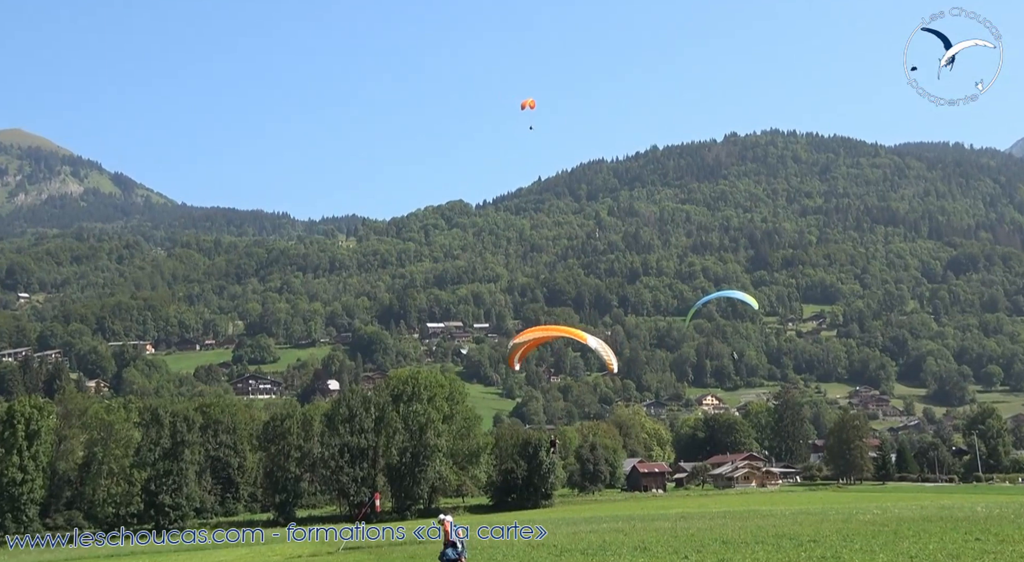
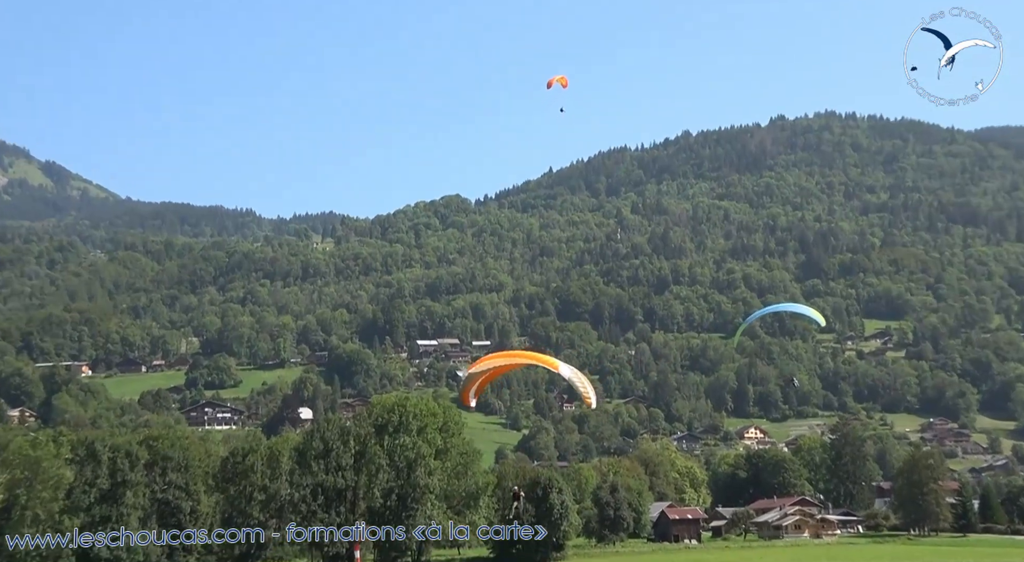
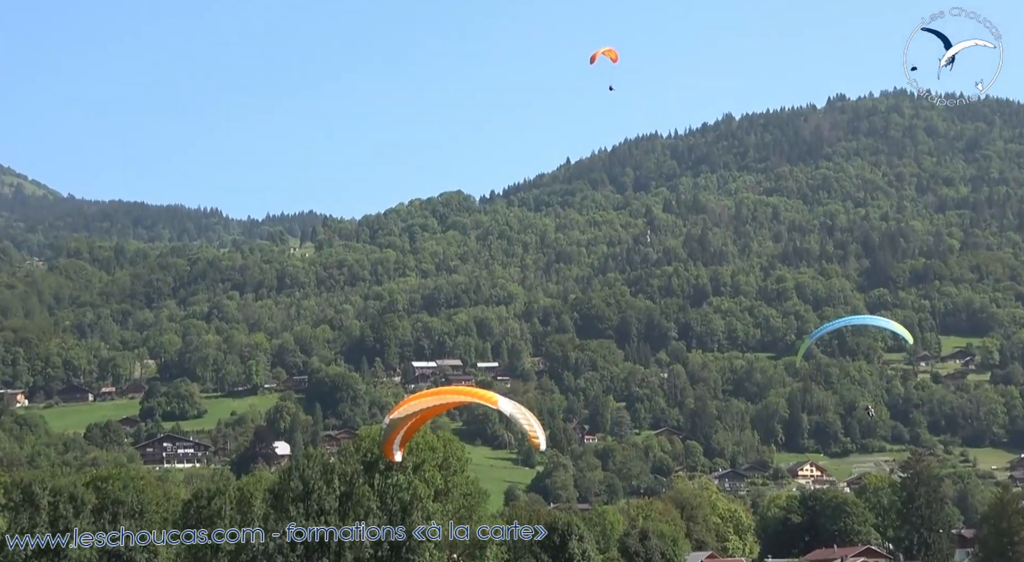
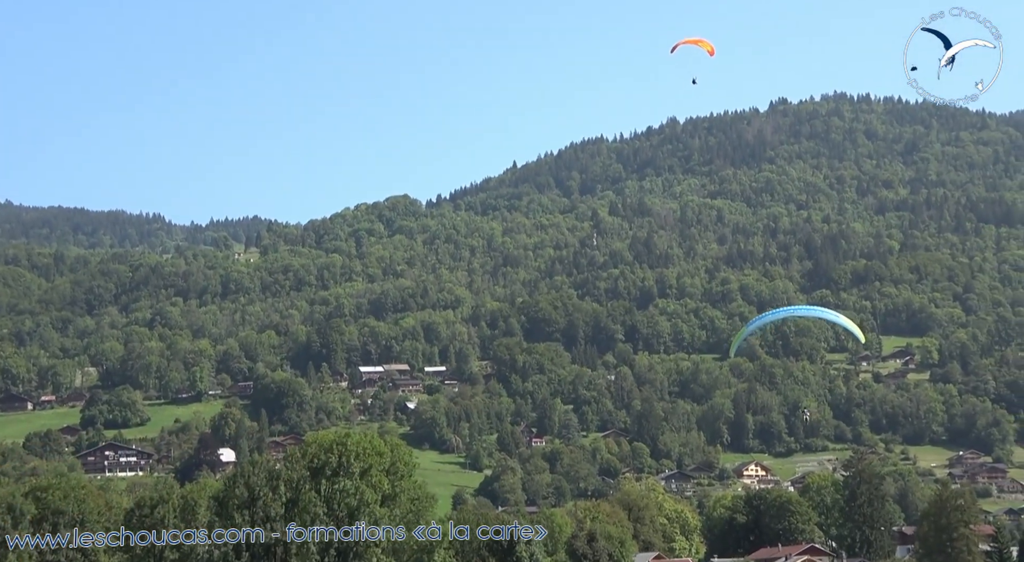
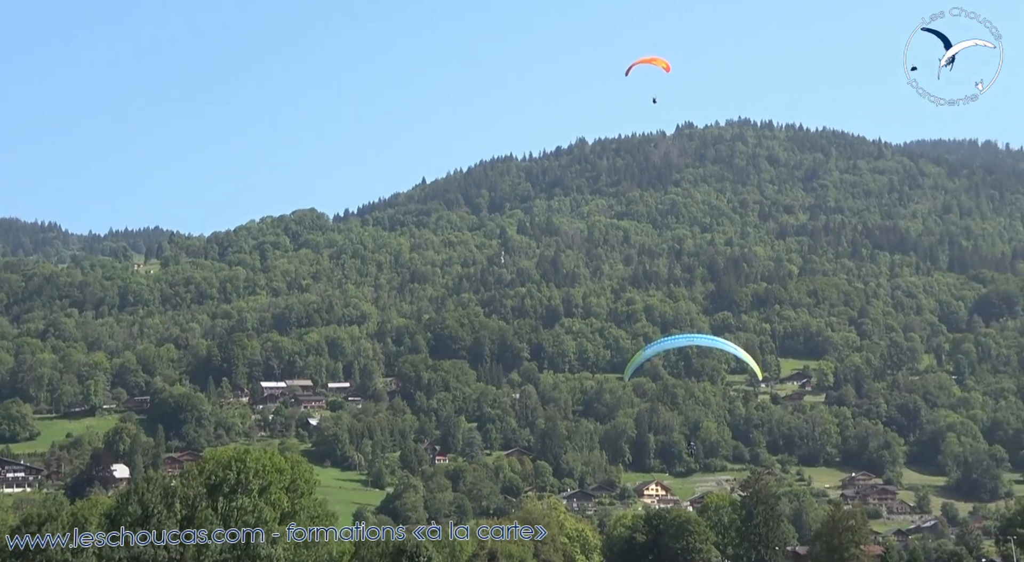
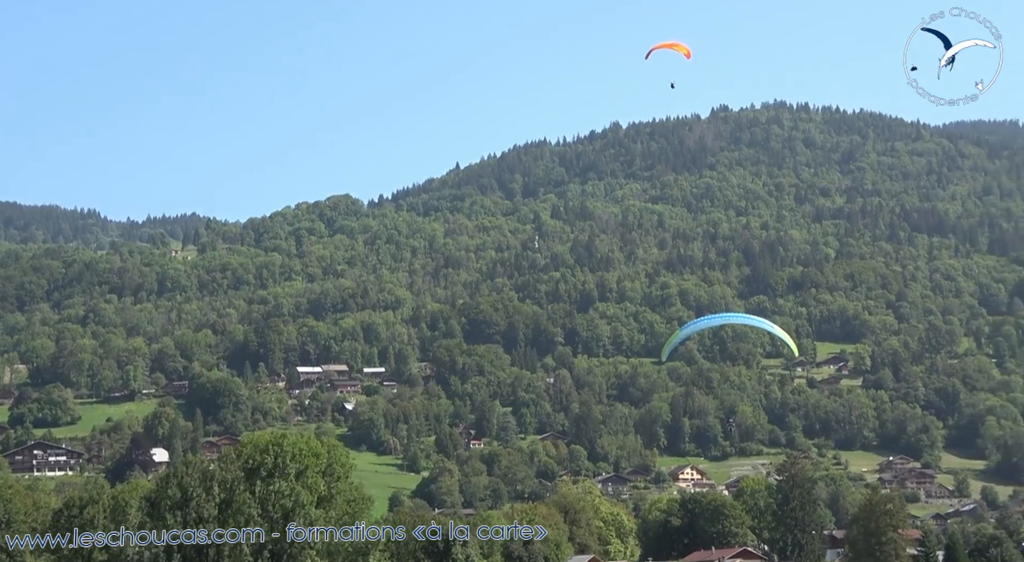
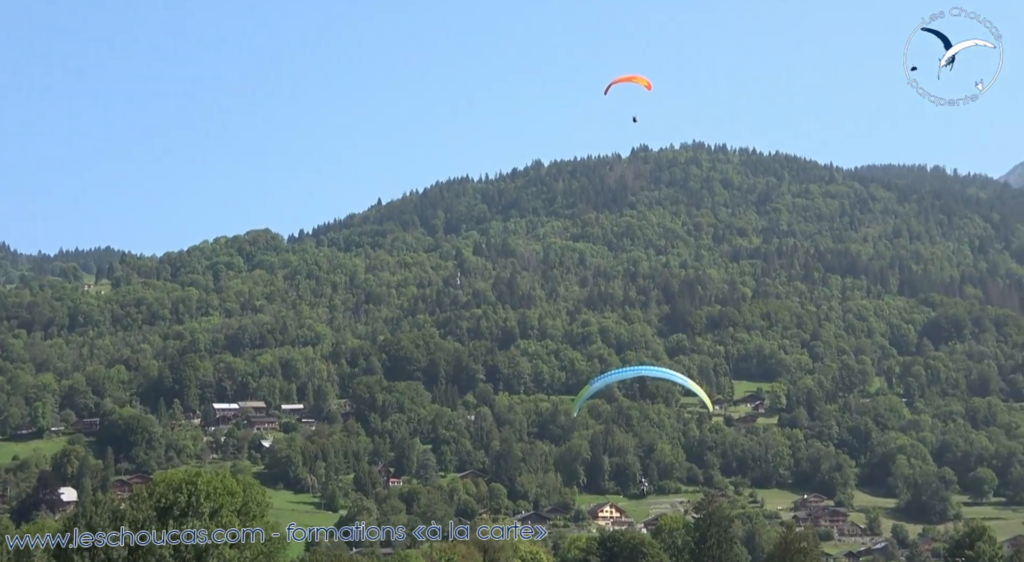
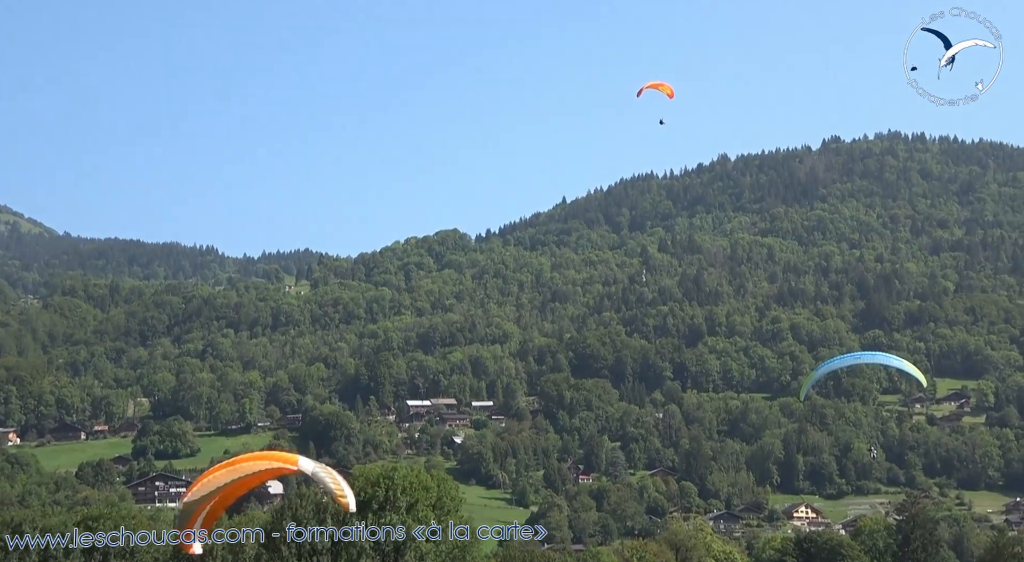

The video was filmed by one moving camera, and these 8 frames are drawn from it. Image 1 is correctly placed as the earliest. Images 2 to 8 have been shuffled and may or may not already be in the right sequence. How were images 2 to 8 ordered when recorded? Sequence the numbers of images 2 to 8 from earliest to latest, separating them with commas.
2, 3, 8, 4, 6, 5, 7
